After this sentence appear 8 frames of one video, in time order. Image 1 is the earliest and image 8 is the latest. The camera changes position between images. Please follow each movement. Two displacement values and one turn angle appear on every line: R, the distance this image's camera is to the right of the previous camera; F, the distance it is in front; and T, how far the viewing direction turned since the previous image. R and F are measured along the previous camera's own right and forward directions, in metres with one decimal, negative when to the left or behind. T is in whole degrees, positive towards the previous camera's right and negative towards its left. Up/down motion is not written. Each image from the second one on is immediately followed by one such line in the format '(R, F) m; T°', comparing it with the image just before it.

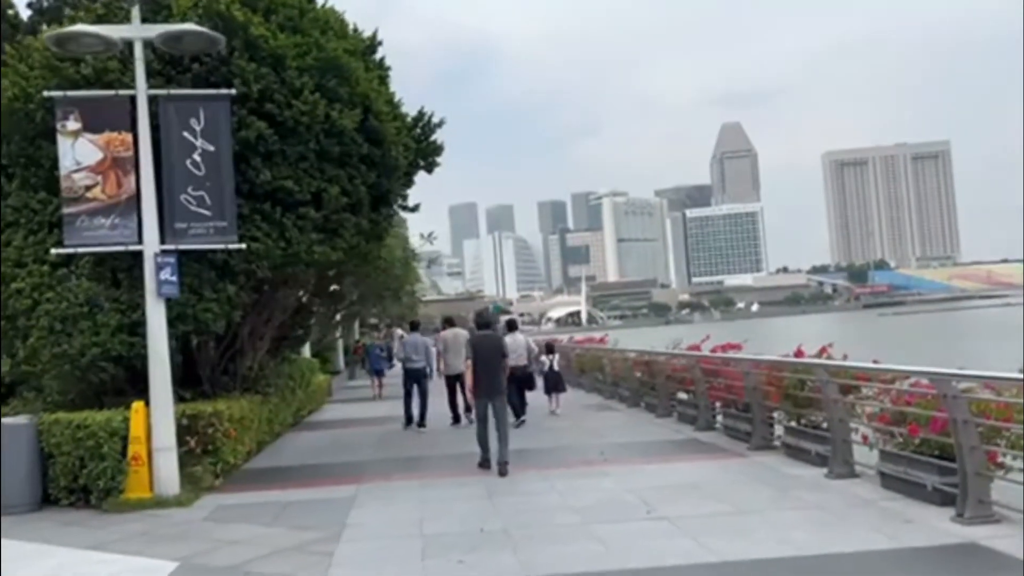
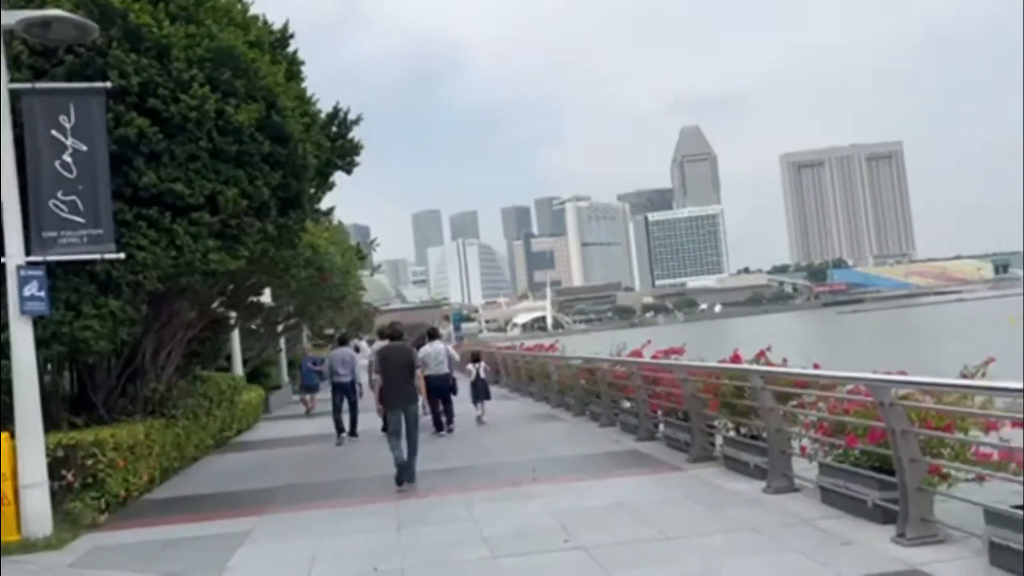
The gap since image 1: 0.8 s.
(+0.7, +0.9) m; +2°
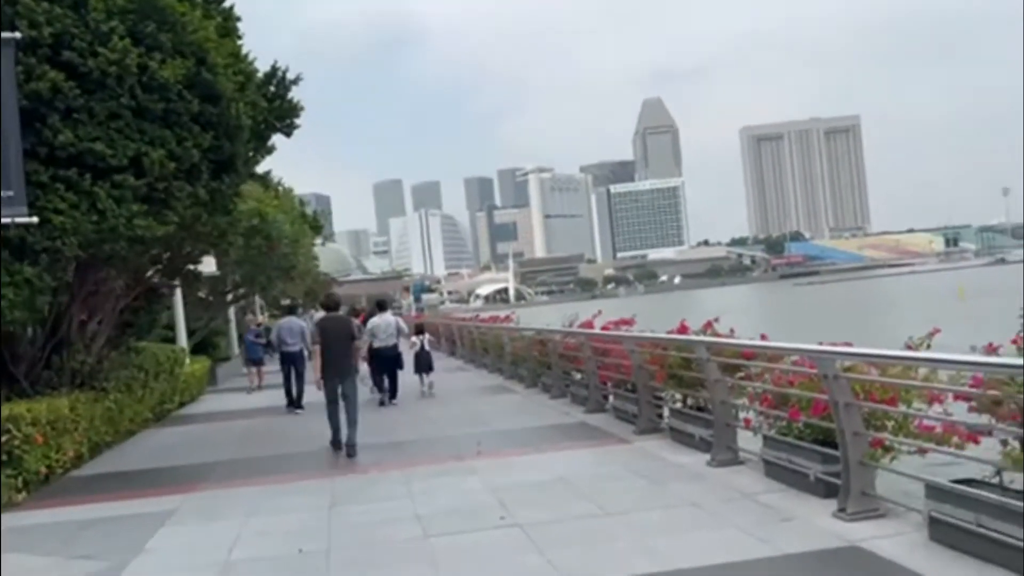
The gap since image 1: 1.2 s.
(+0.3, +0.4) m; +3°
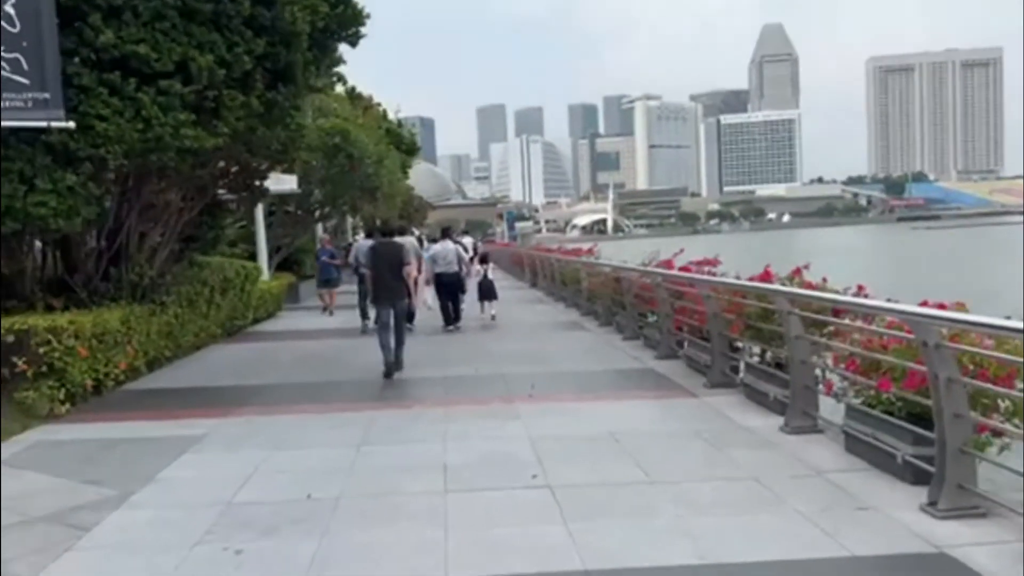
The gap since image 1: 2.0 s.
(+0.5, +1.0) m; -7°
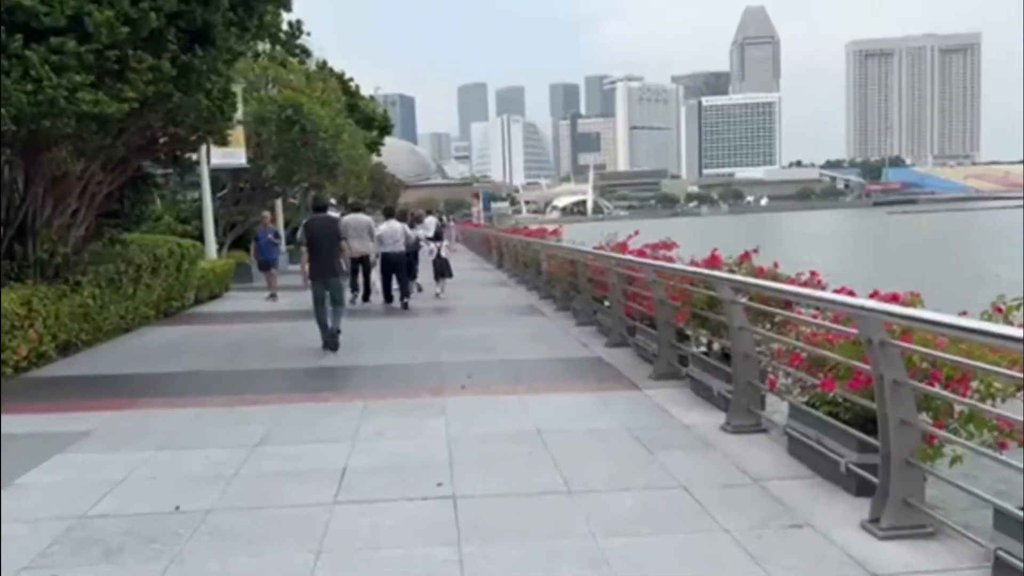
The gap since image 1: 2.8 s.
(+0.6, +0.8) m; +1°
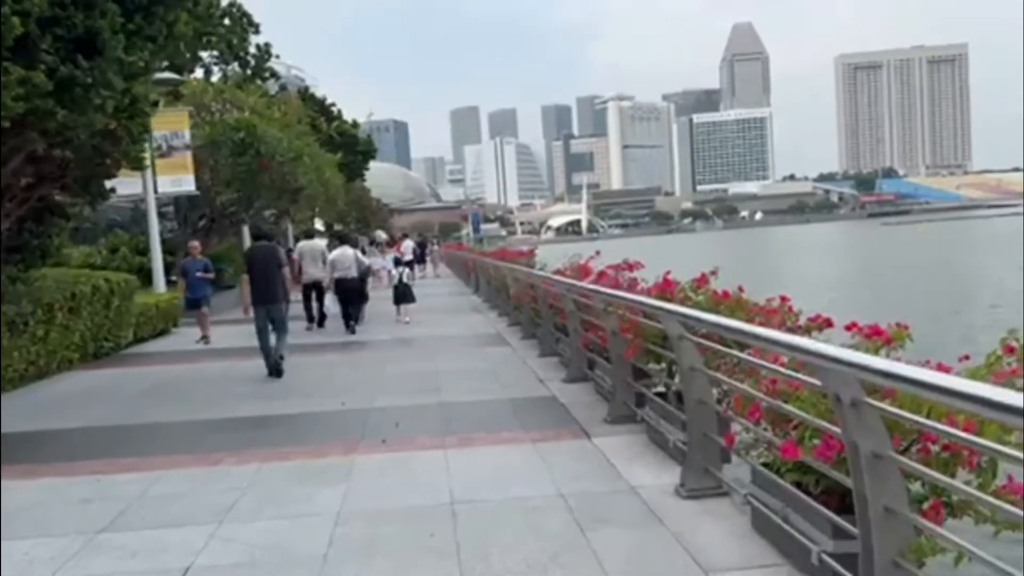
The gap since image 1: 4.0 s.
(+0.8, +1.4) m; 0°
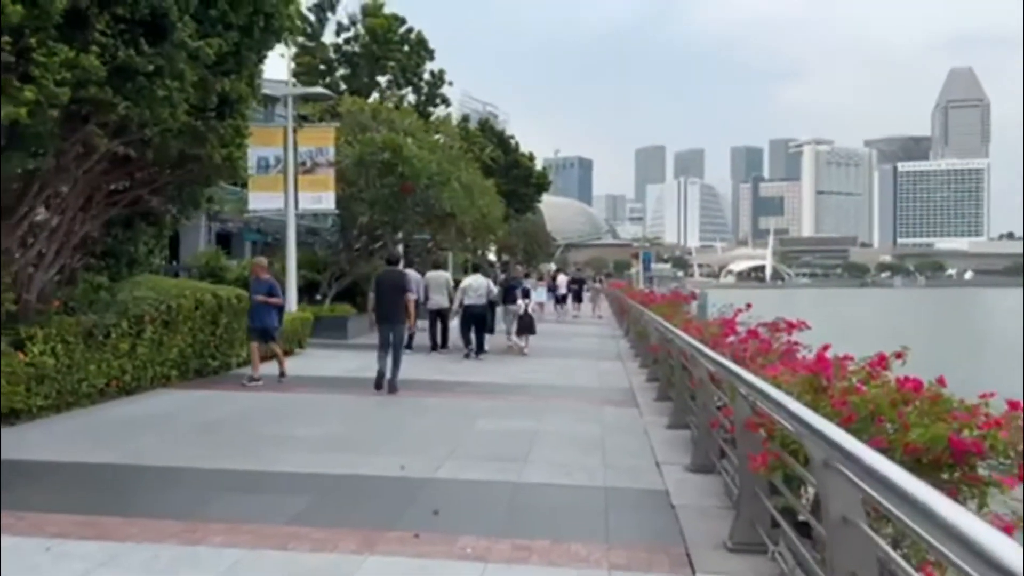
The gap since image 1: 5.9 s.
(+0.6, +2.3) m; -12°
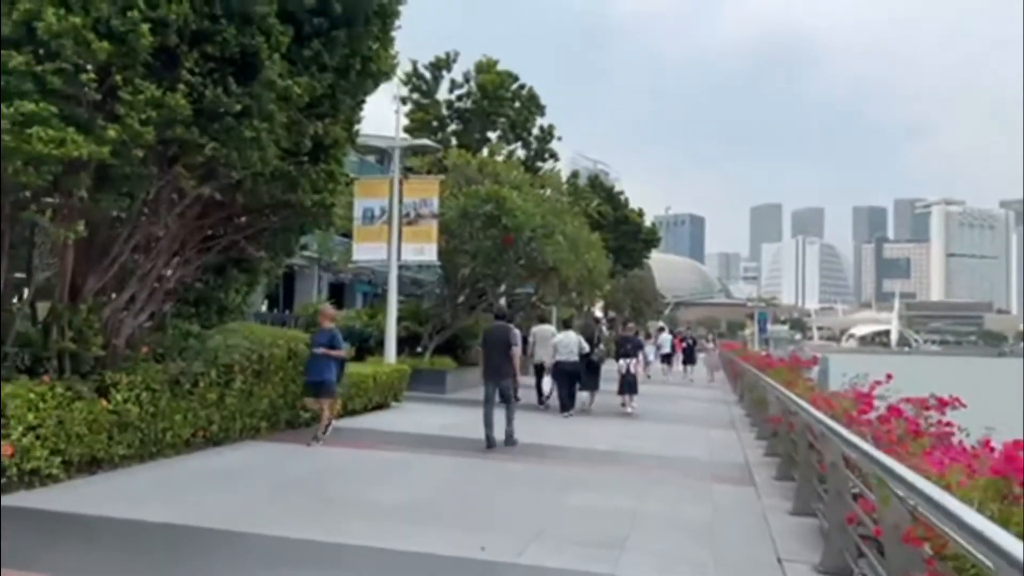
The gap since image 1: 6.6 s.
(+0.1, +0.9) m; -8°
